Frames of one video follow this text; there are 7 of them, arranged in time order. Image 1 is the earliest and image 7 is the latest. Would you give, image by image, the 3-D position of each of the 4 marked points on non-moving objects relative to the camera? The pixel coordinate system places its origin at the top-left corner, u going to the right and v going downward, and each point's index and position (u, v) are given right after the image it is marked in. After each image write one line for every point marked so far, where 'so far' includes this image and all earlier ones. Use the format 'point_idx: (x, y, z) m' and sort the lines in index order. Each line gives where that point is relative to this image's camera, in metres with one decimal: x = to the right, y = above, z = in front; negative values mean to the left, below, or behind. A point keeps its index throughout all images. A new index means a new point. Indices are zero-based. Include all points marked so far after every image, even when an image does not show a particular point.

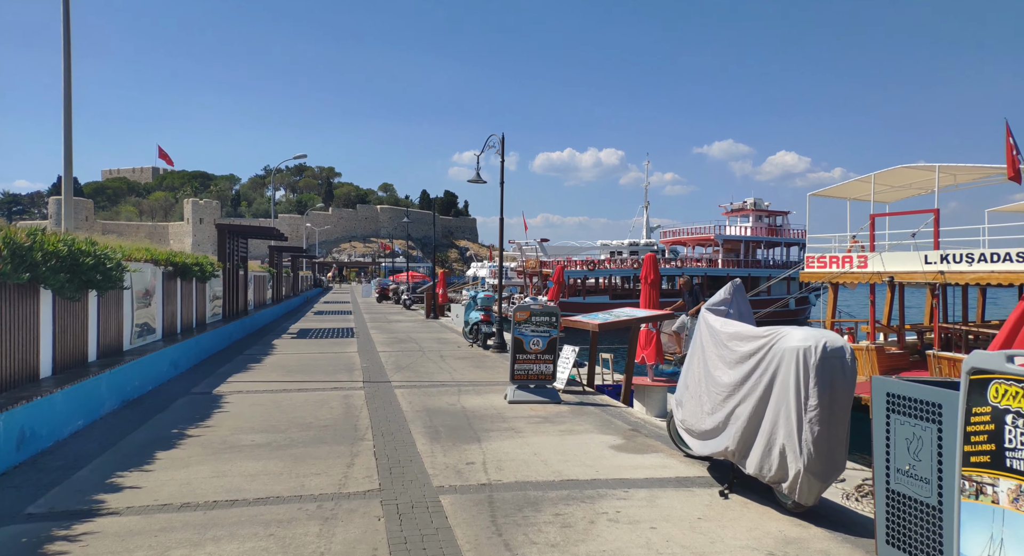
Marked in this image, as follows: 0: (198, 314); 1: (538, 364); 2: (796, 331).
0: (-7.8, -0.9, +16.6) m
1: (+0.4, -1.3, +9.8) m
2: (+2.1, -0.4, +4.9) m
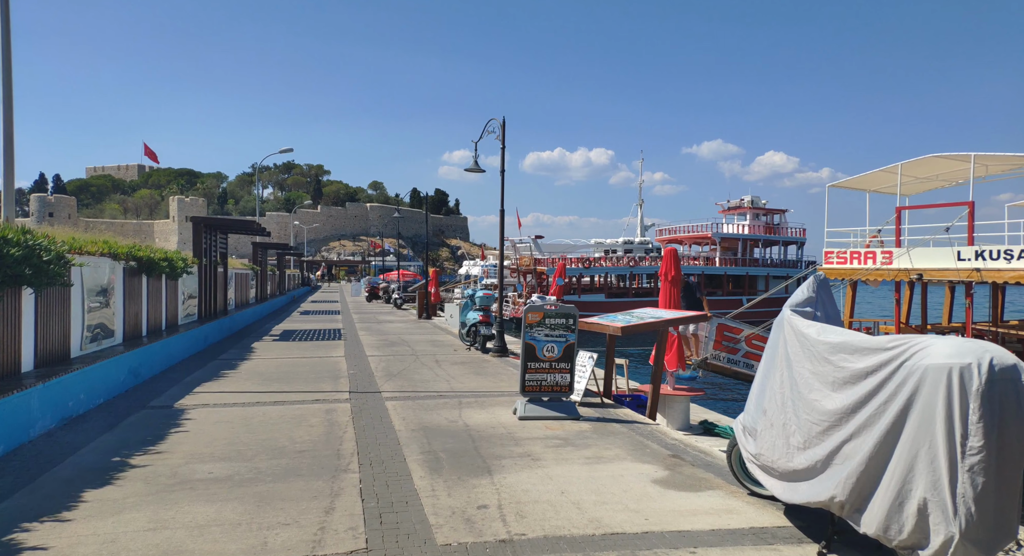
0: (-7.8, -0.8, +15.1) m
1: (+0.5, -1.2, +8.4) m
2: (+2.3, -0.3, +3.6) m
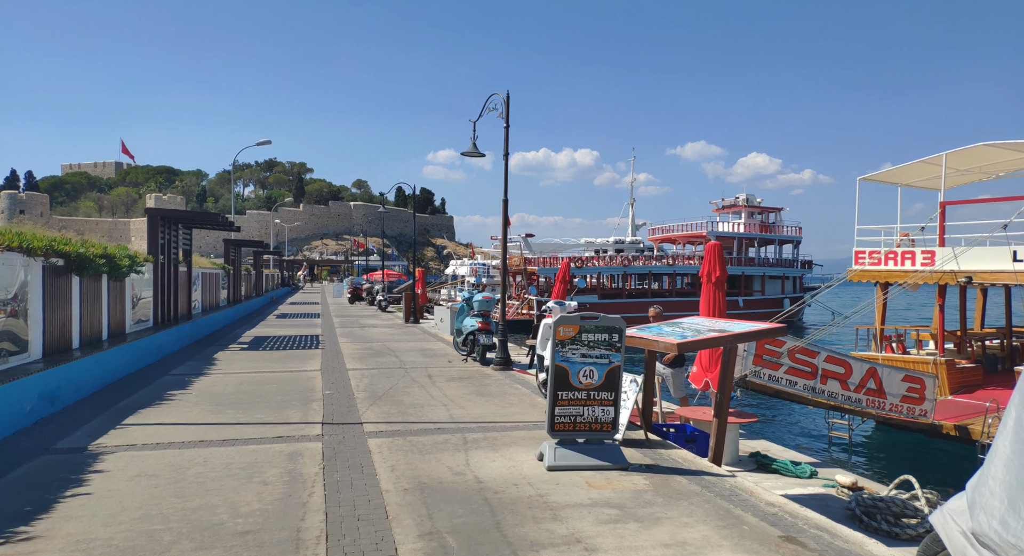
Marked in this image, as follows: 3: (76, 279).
0: (-7.7, -0.8, +12.8) m
1: (+0.7, -1.2, +6.3) m
2: (+2.6, -0.4, +1.5) m
3: (-7.1, 0.0, +11.0) m
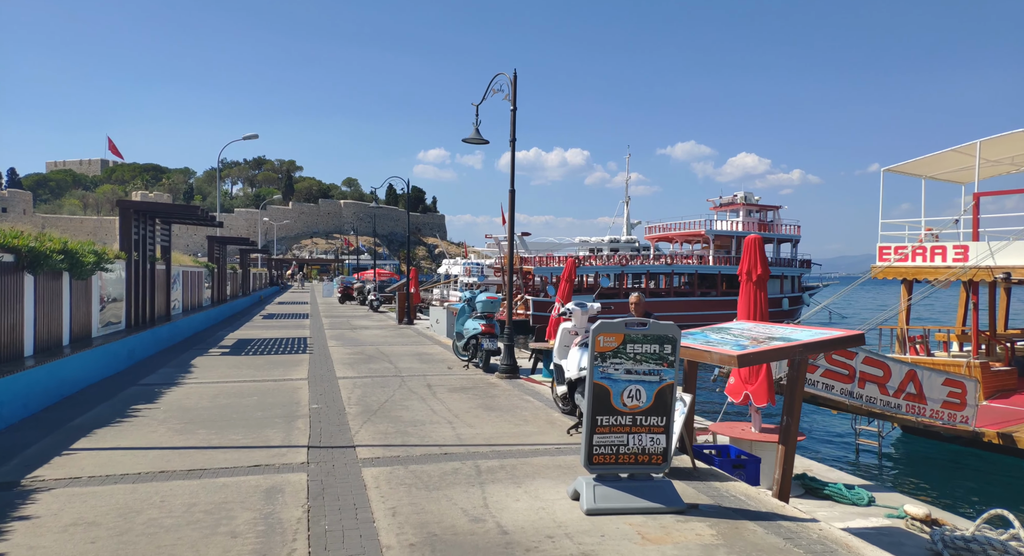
0: (-7.5, -0.8, +11.5) m
1: (+1.0, -1.2, +5.1) m
2: (+2.9, -0.3, +0.4) m
3: (-7.0, 0.0, +9.7) m
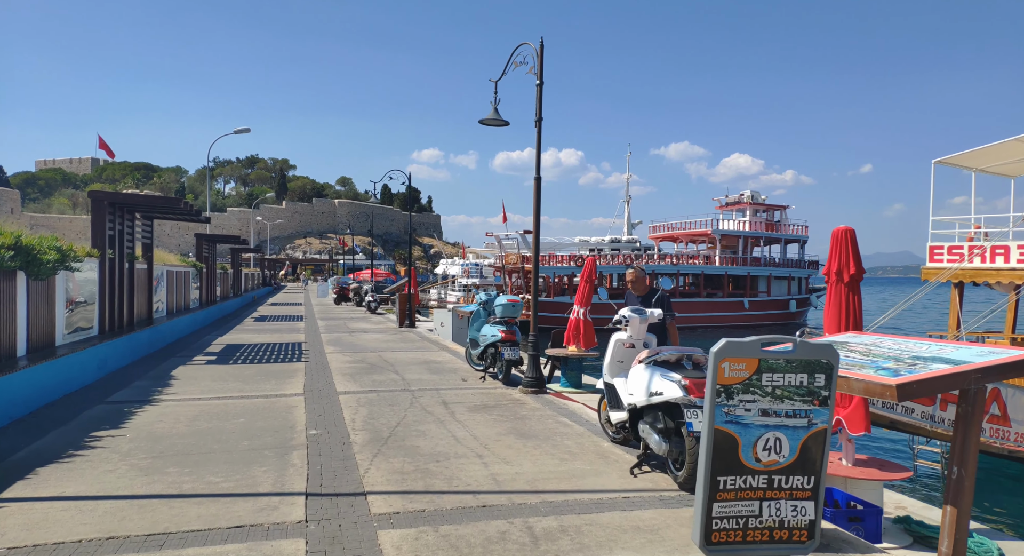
0: (-7.1, -0.8, +9.9) m
1: (+1.4, -1.2, +3.6) m
2: (+3.4, -0.3, -1.1) m
3: (-6.5, 0.0, +8.2) m
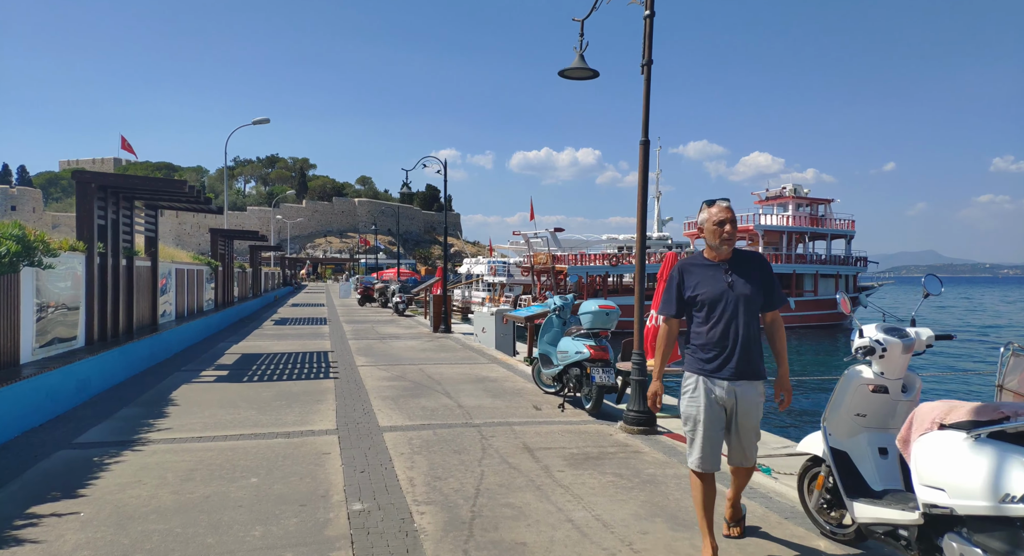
0: (-6.0, -0.8, +7.5) m
1: (+2.4, -1.2, +1.0) m
2: (+4.3, -0.4, -3.8) m
3: (-5.4, 0.0, +5.7) m
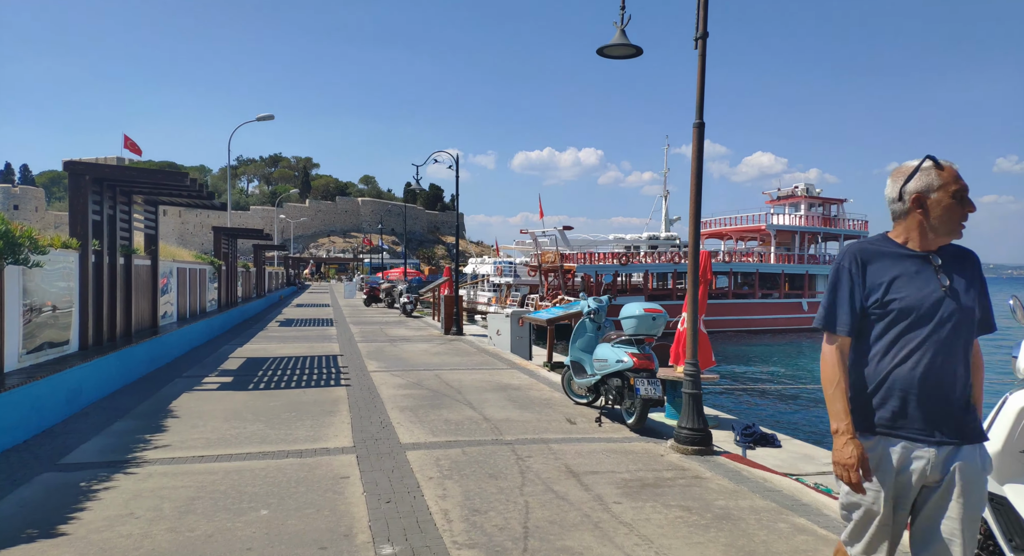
0: (-5.6, -0.8, +6.7) m
1: (+2.8, -1.2, +0.1) m
2: (+4.6, -0.4, -4.6) m
3: (-5.1, 0.0, +4.9) m
